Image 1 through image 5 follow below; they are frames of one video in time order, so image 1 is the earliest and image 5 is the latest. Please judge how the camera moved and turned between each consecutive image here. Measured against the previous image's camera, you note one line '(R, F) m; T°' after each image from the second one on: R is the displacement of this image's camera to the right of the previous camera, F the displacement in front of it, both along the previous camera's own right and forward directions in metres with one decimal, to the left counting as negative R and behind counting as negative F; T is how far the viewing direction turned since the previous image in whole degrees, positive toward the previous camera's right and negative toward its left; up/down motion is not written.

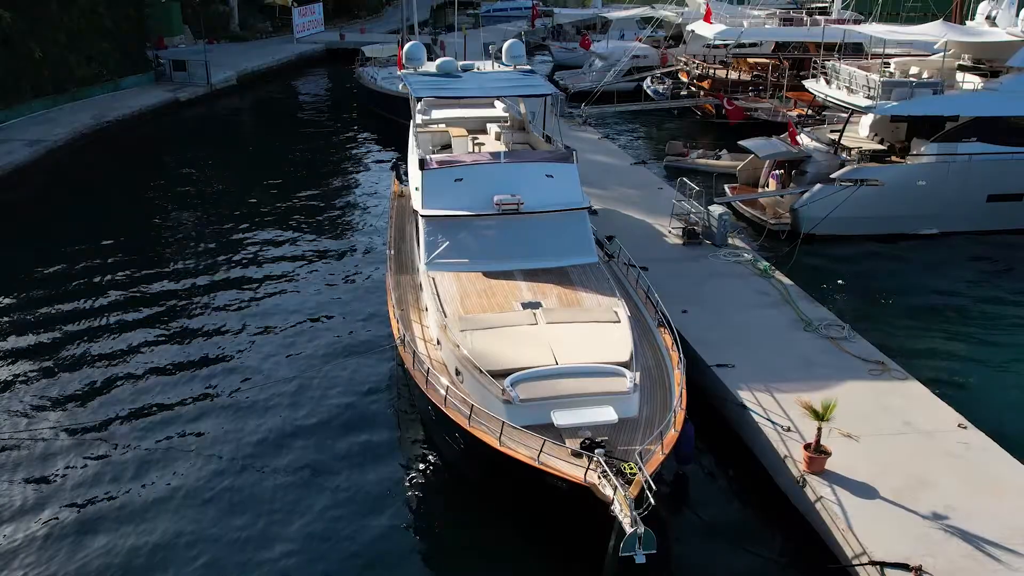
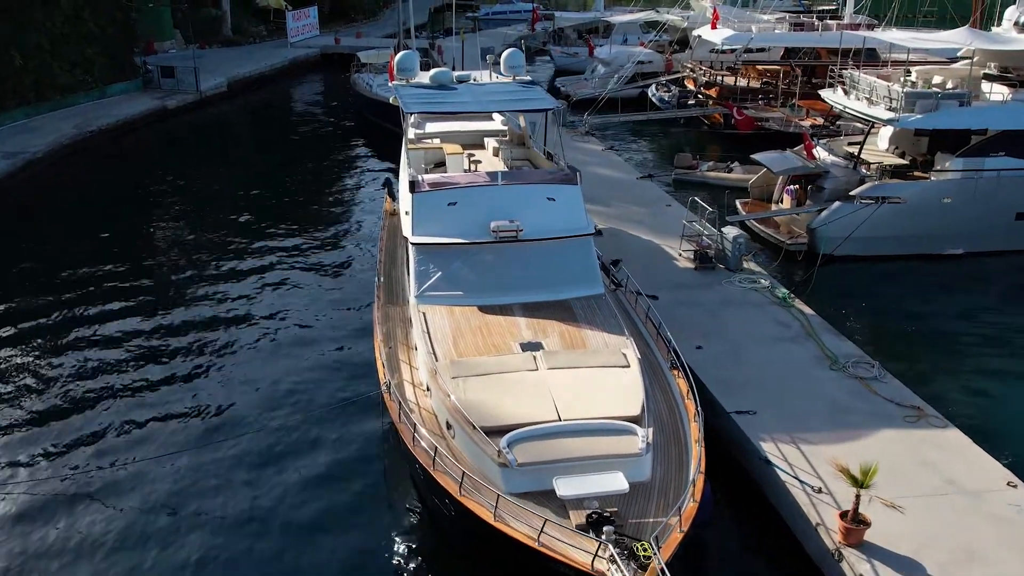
(0.0, +1.1) m; 0°
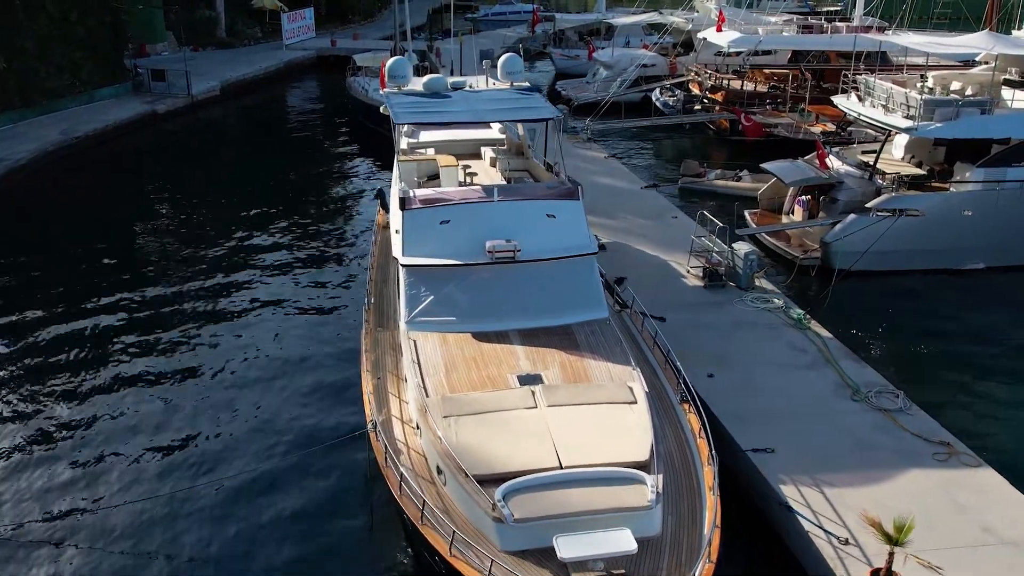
(0.0, +0.9) m; 0°
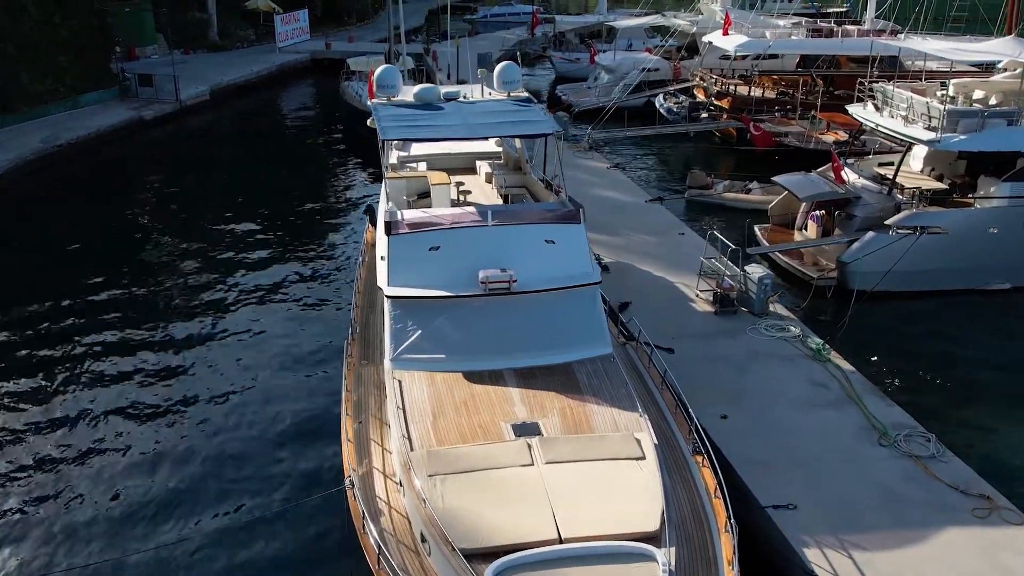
(+0.1, +1.0) m; 0°
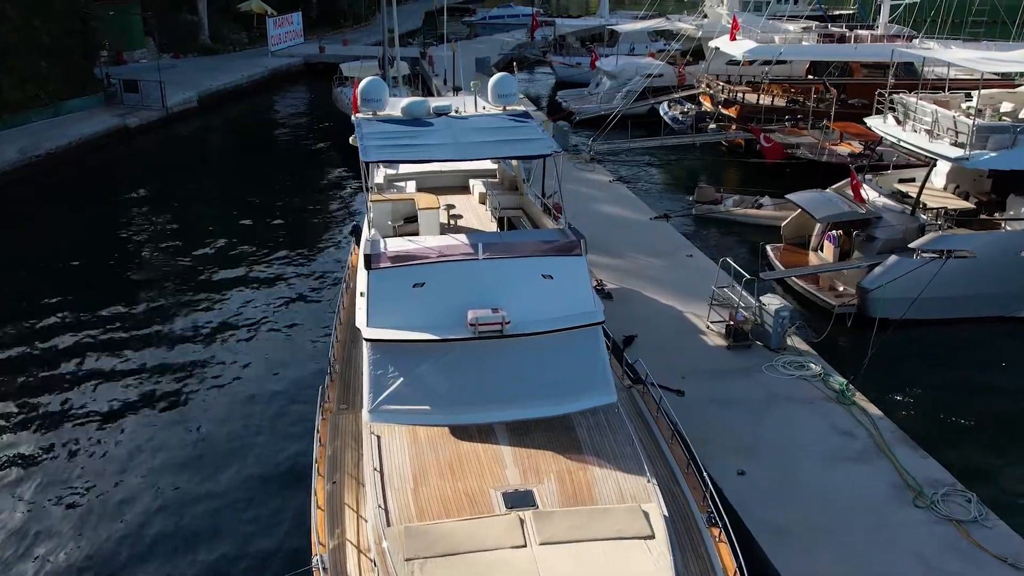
(+0.1, +1.1) m; 0°
